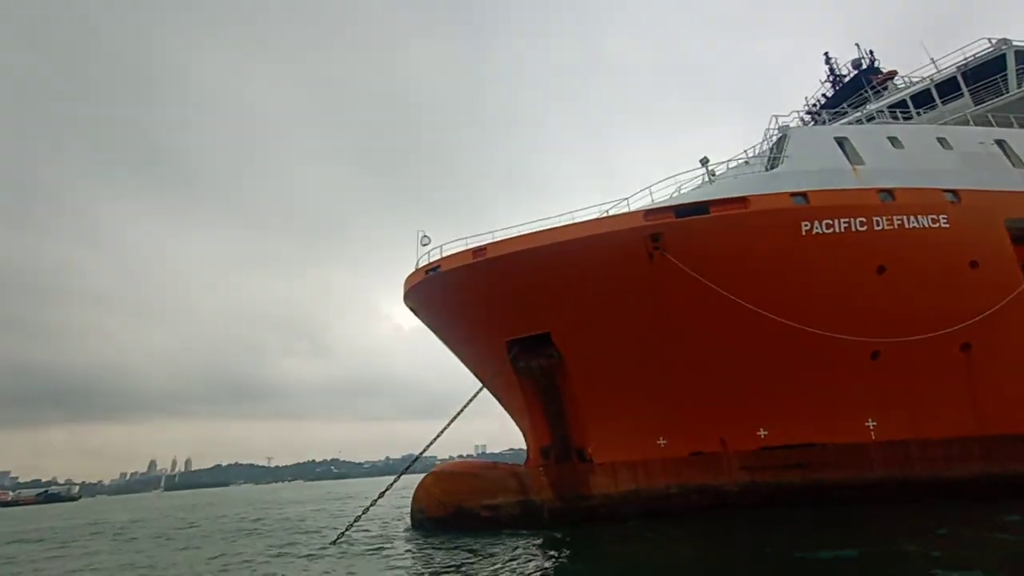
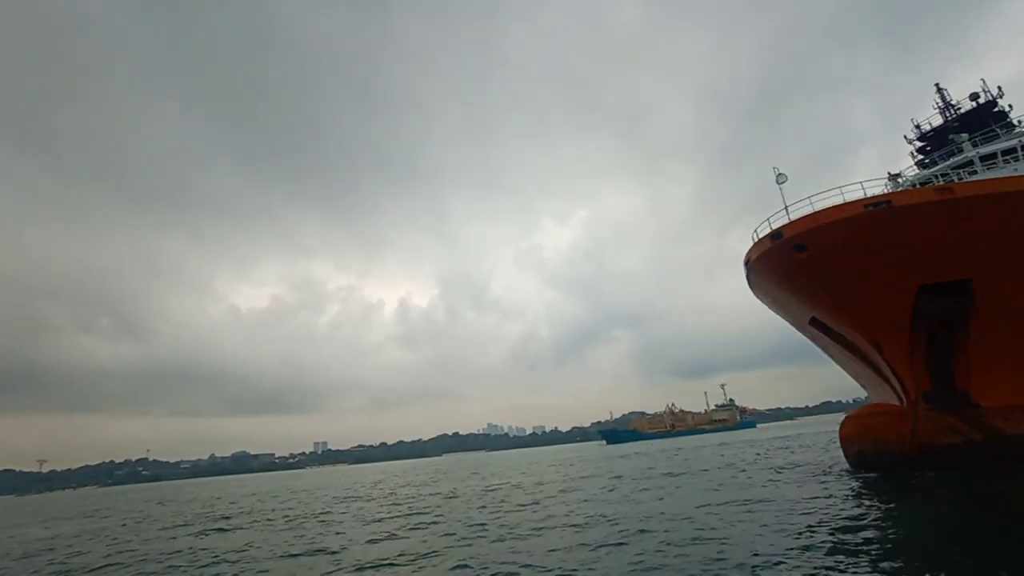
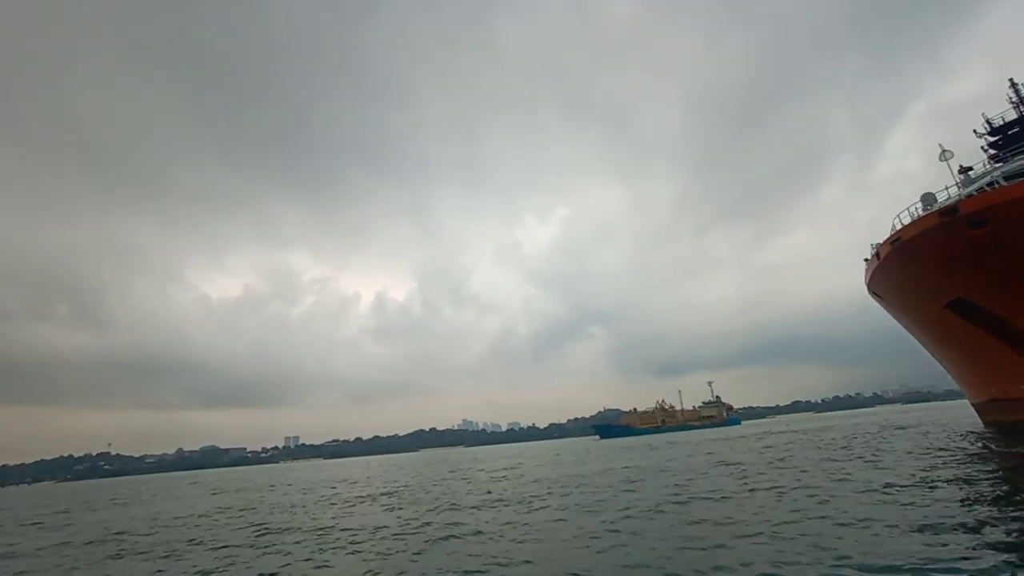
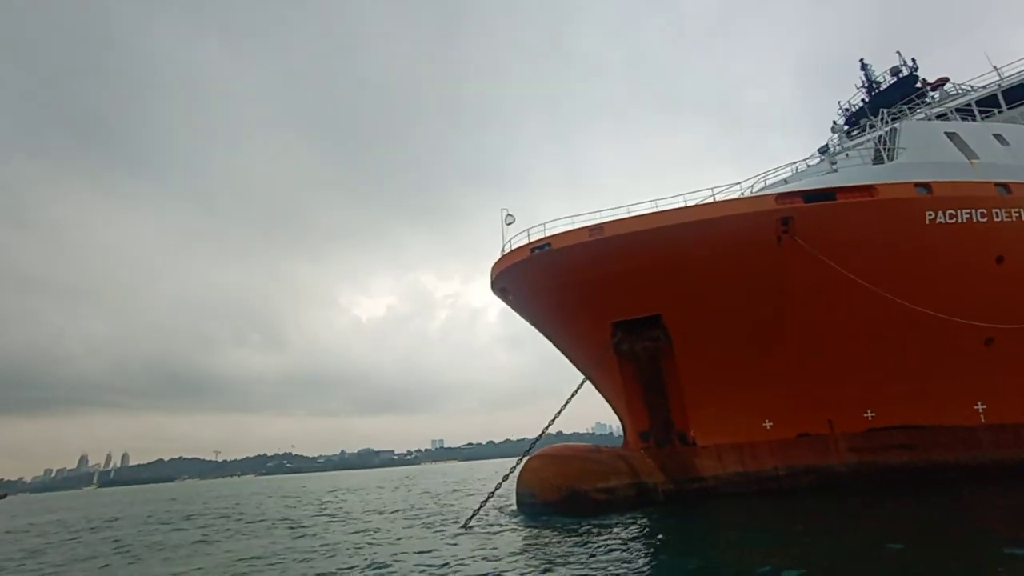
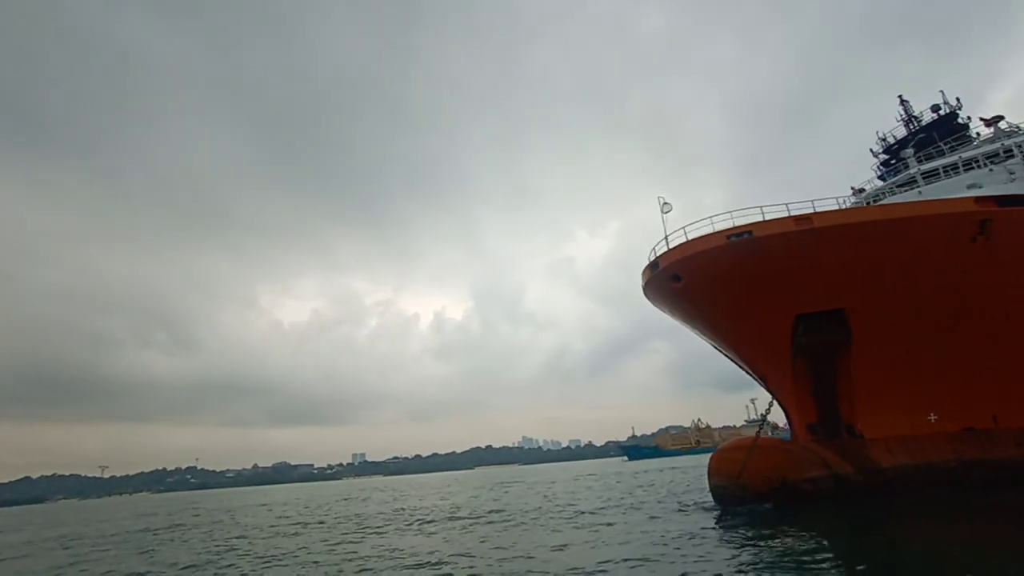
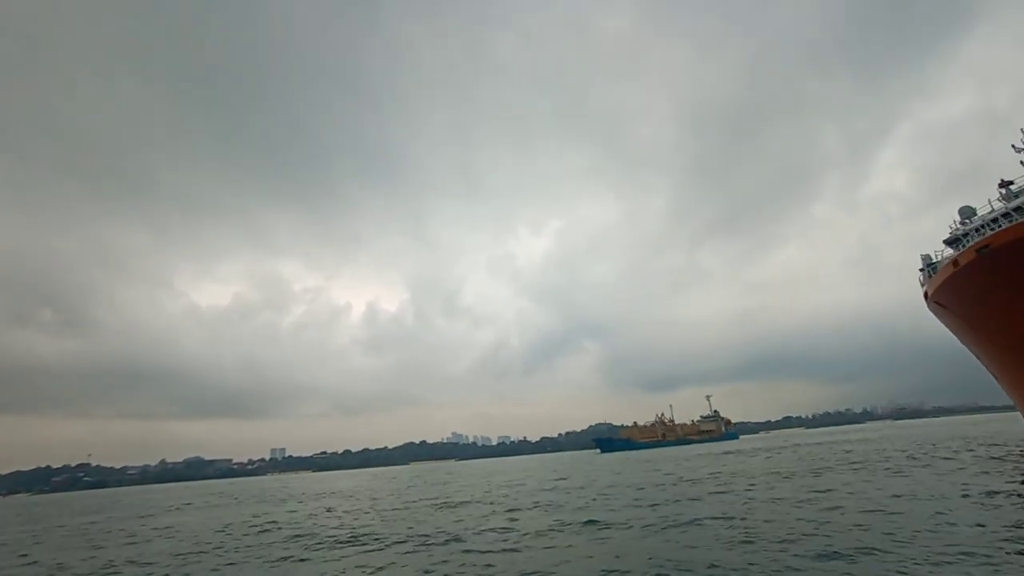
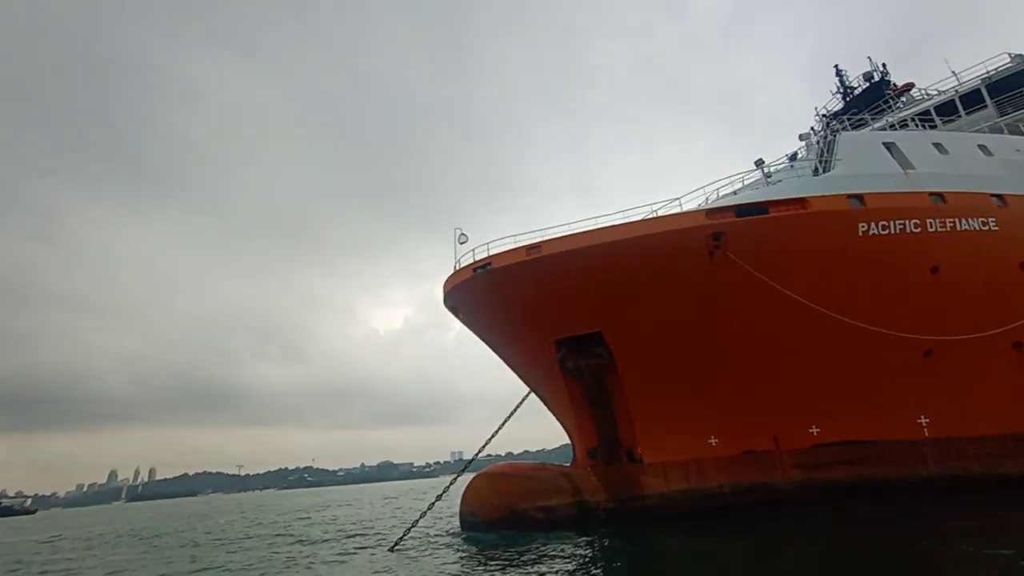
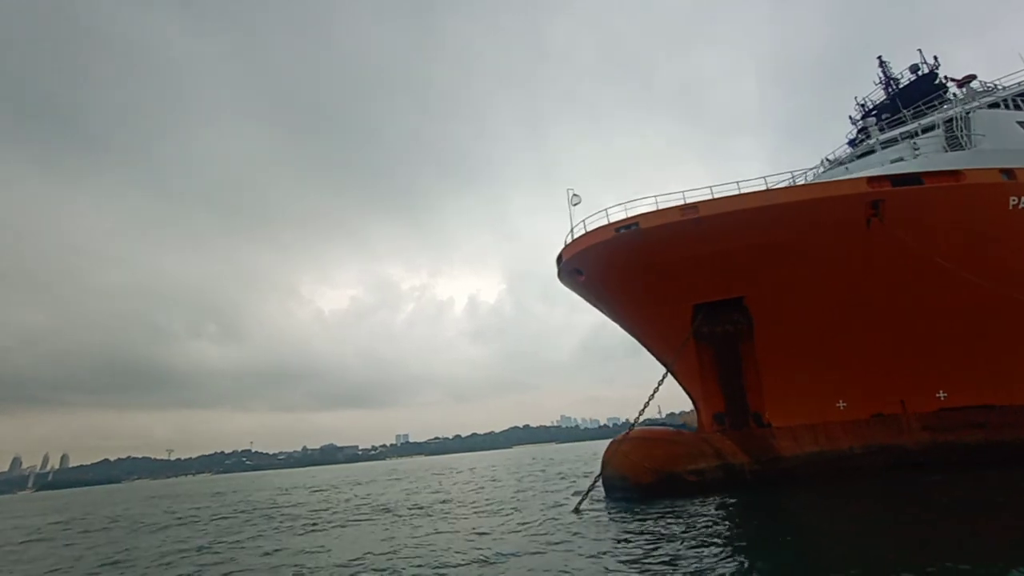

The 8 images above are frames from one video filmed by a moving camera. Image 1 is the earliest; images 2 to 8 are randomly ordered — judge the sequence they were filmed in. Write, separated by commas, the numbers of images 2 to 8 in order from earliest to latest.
7, 4, 8, 5, 2, 3, 6
